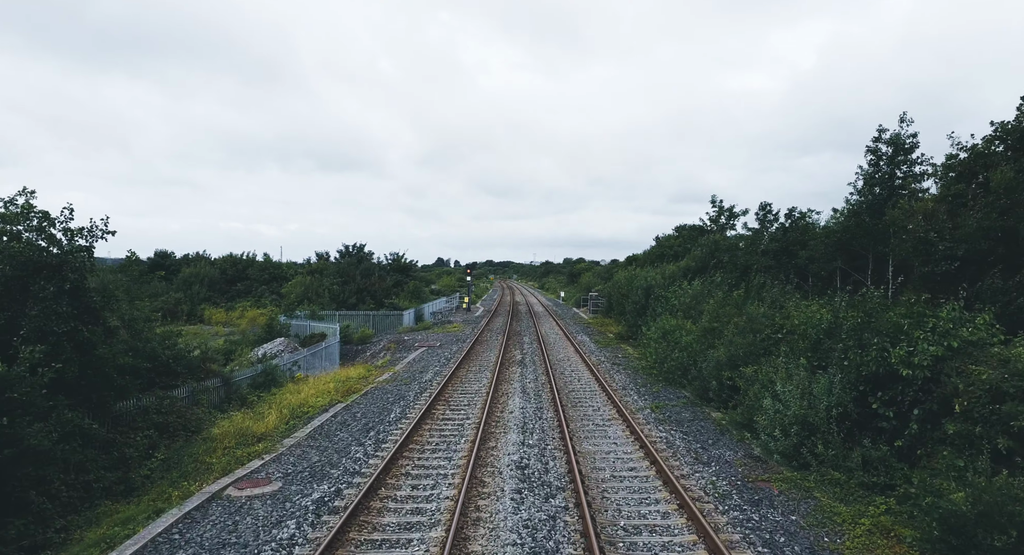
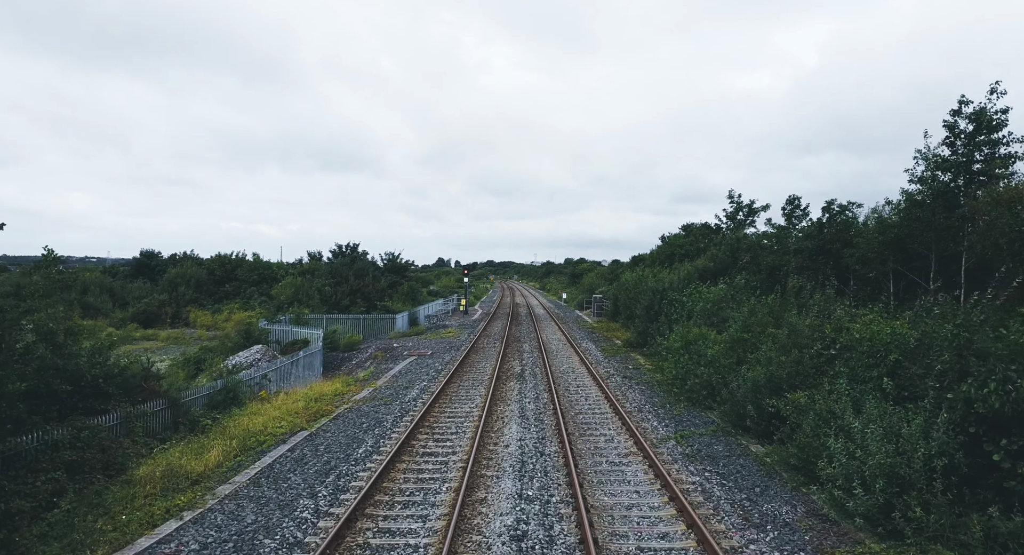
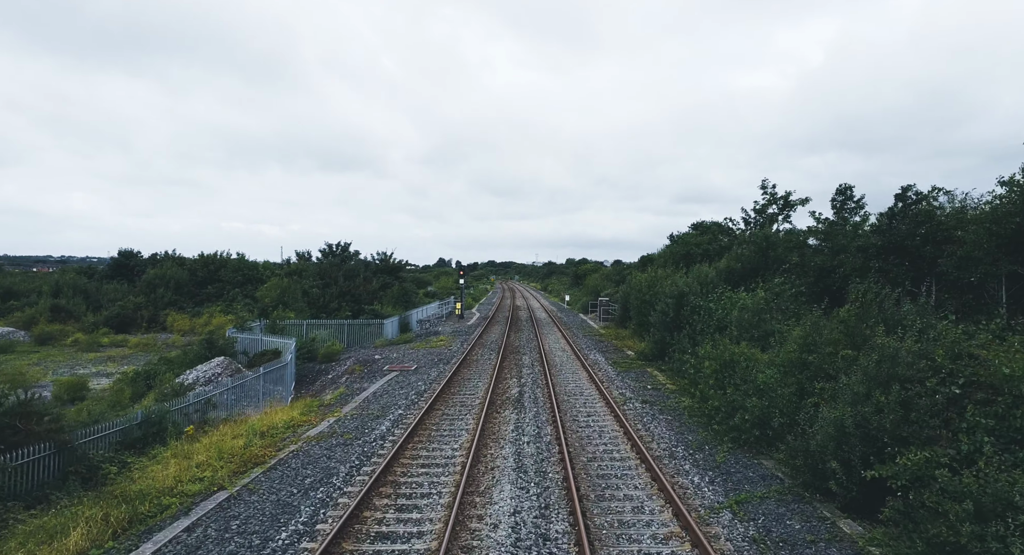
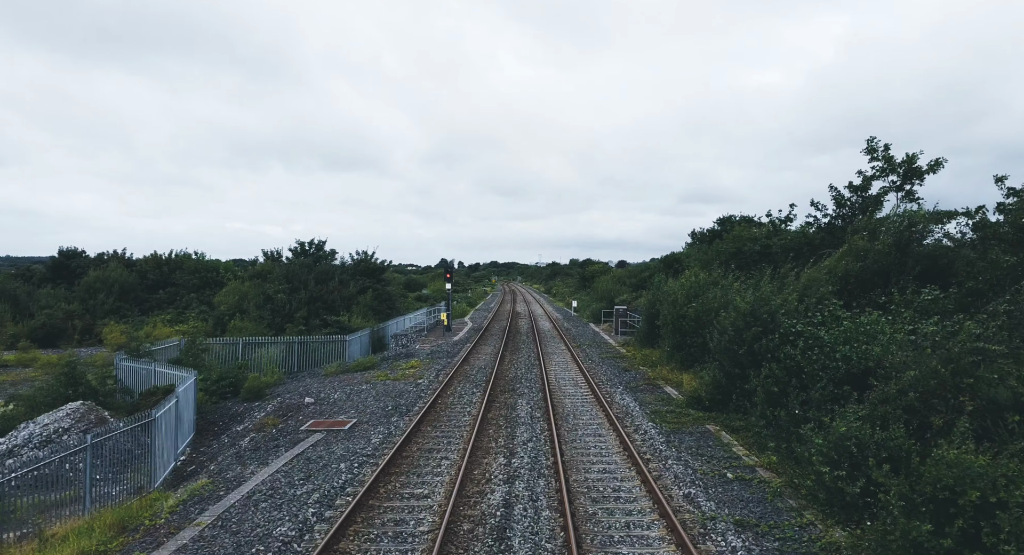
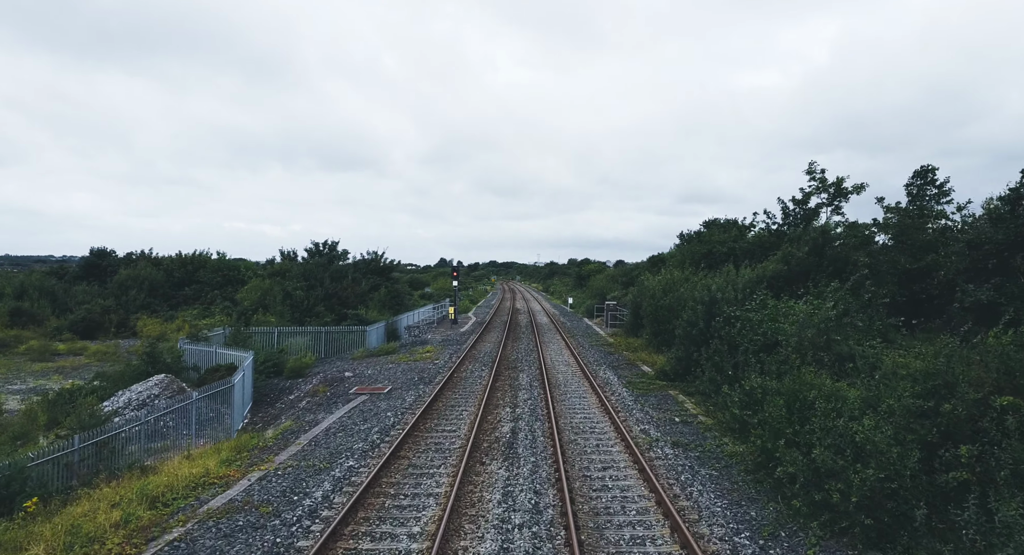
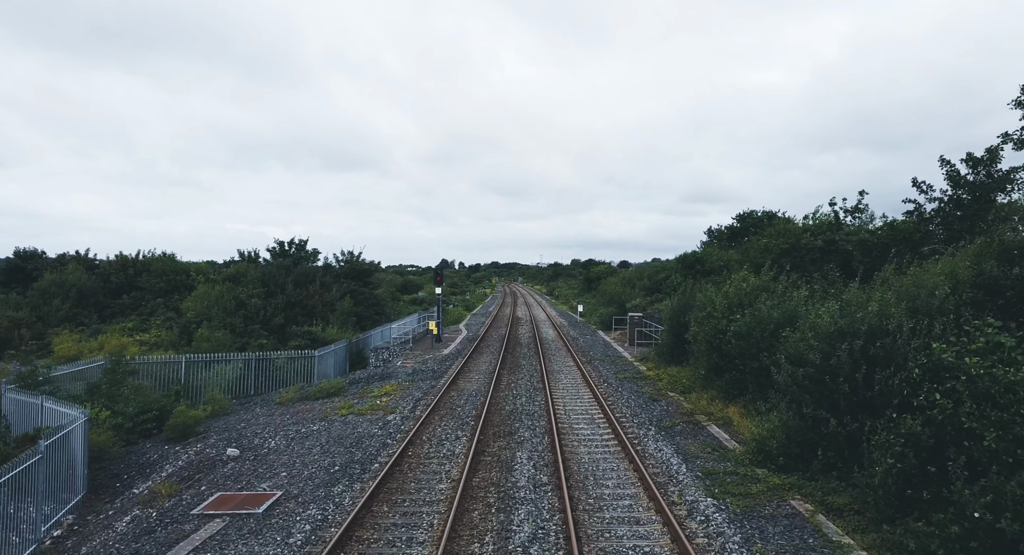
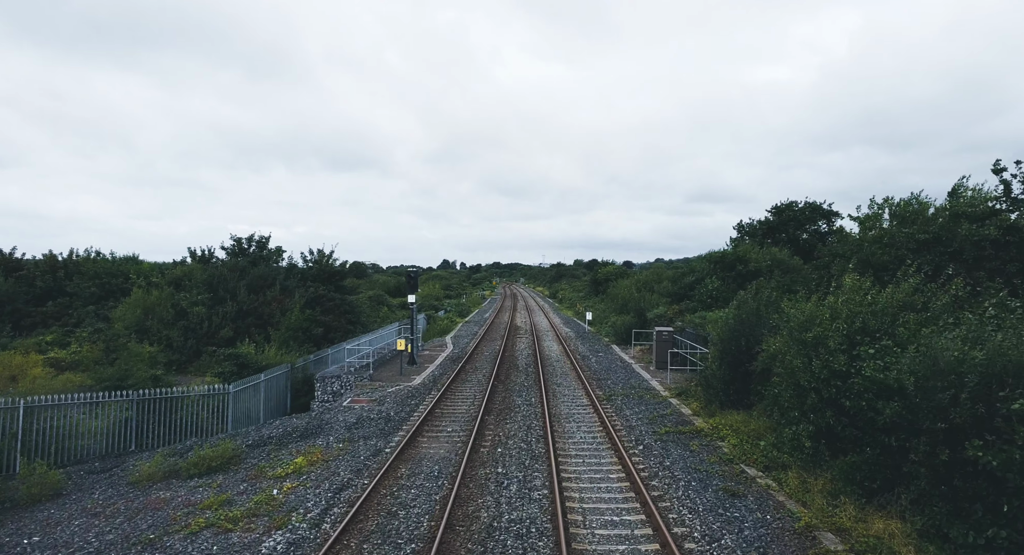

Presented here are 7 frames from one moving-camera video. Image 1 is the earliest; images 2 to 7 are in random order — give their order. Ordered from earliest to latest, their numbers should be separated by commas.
2, 3, 5, 4, 6, 7
